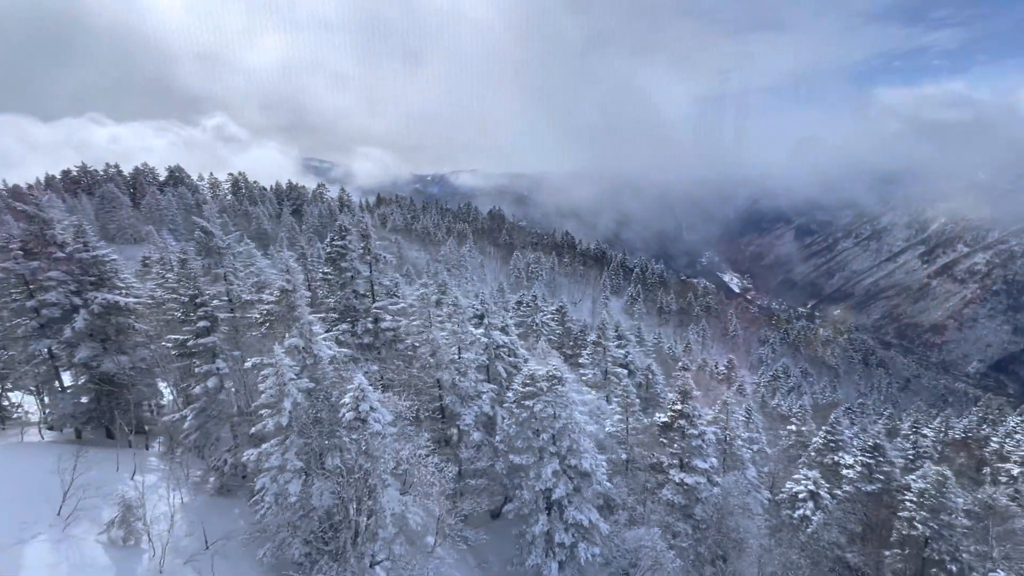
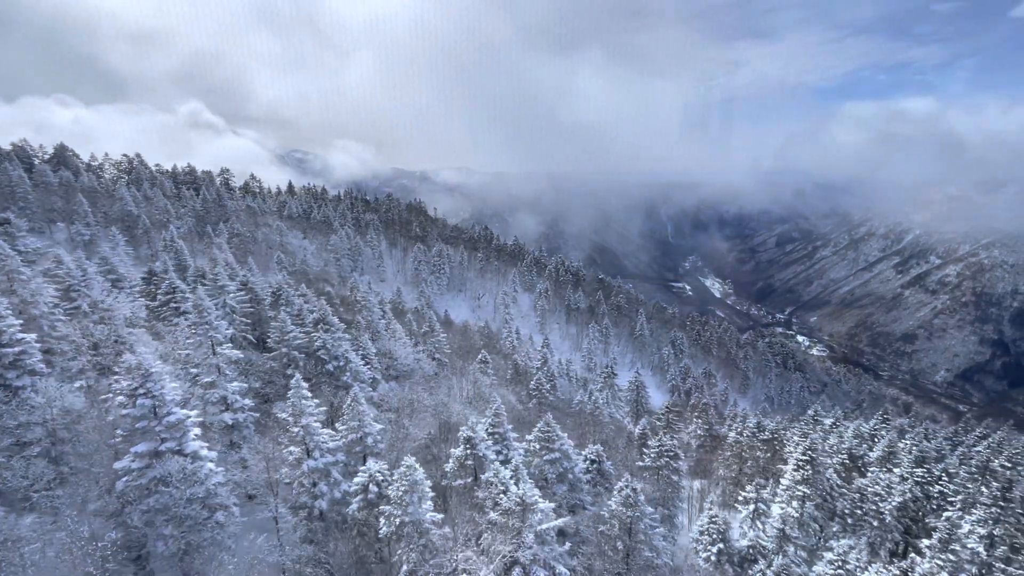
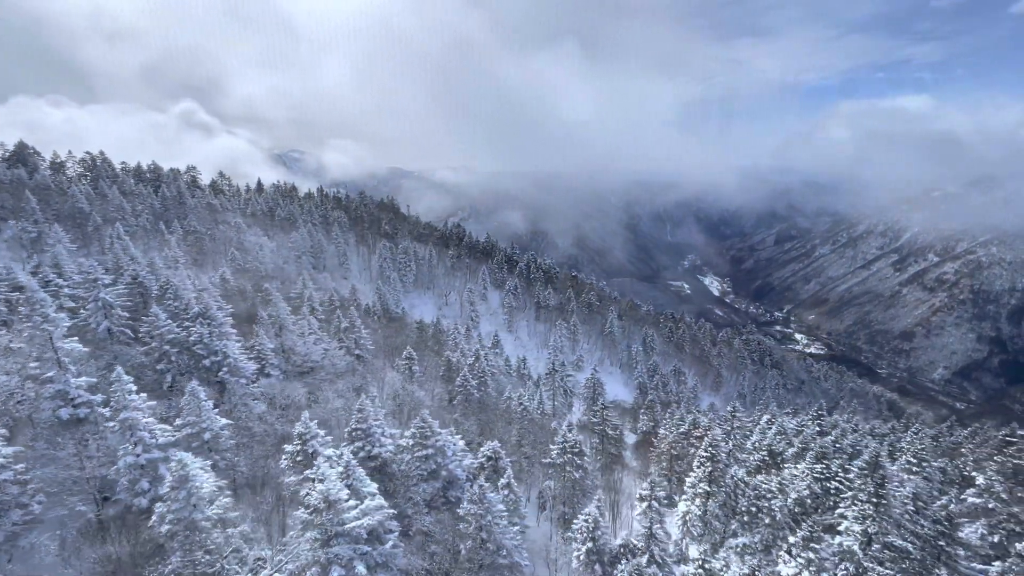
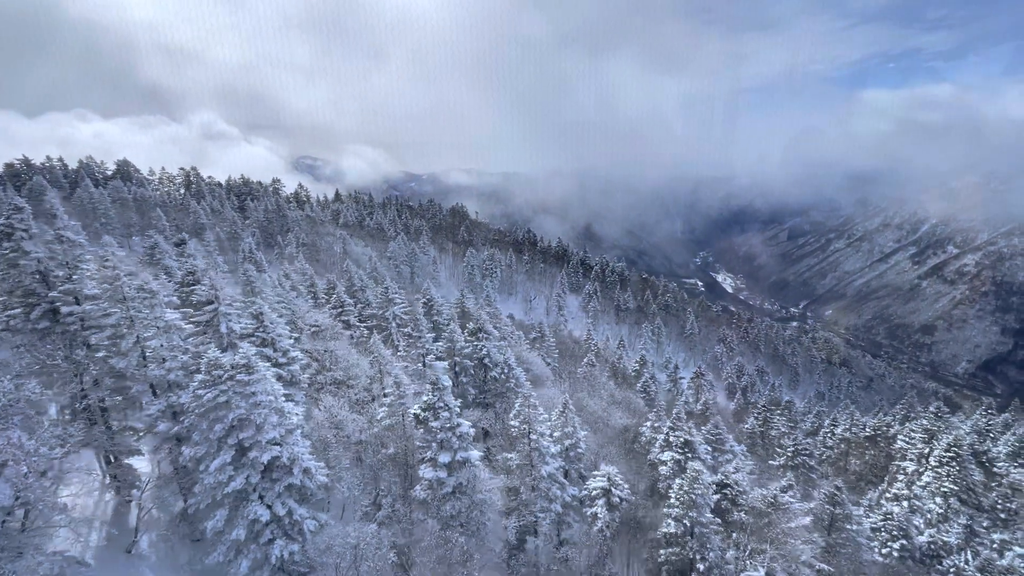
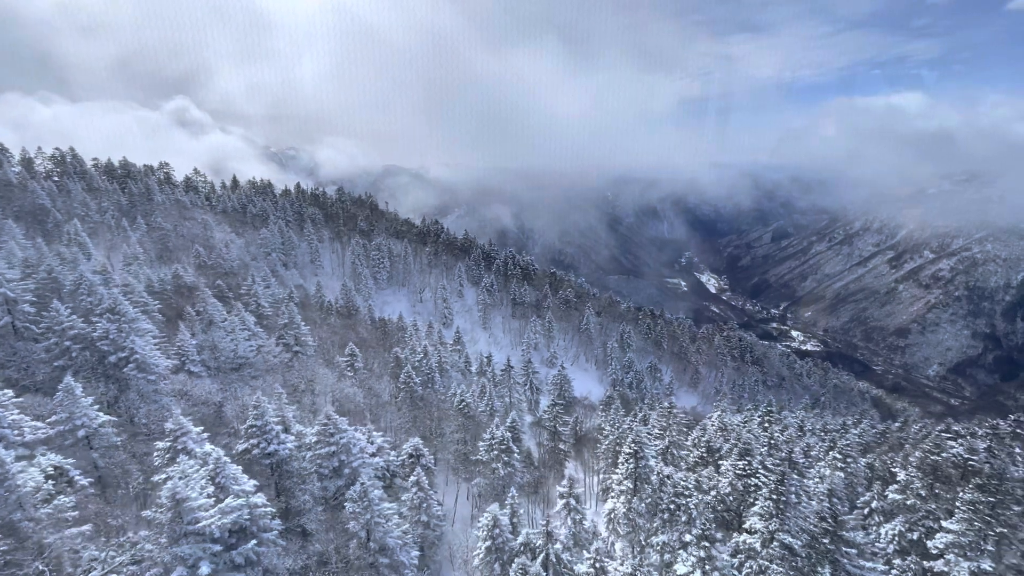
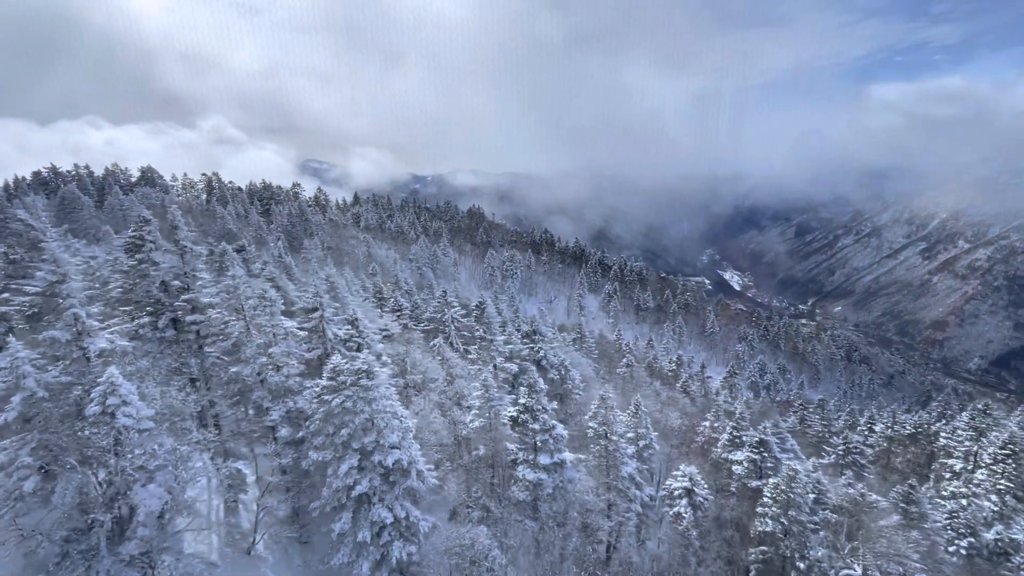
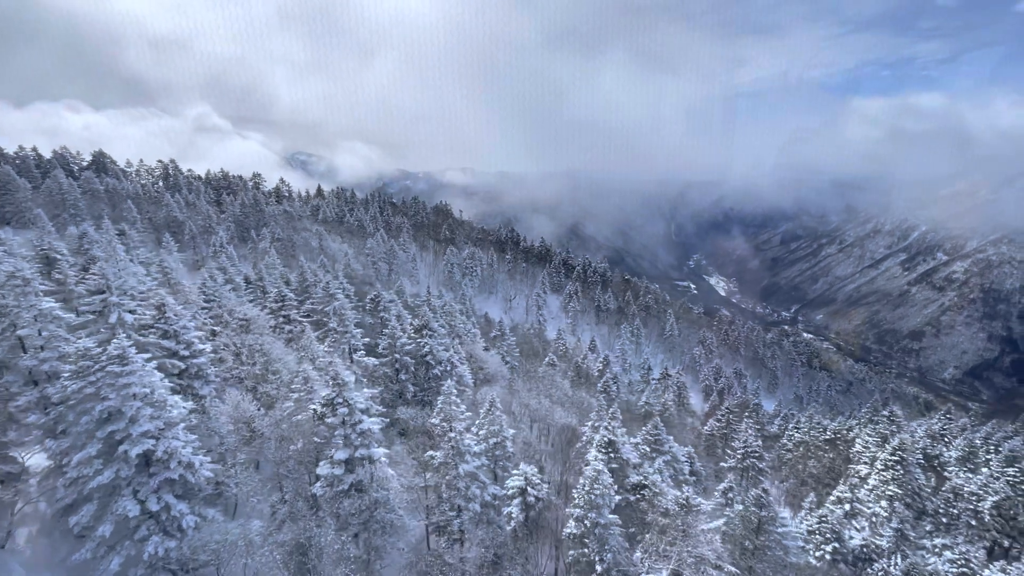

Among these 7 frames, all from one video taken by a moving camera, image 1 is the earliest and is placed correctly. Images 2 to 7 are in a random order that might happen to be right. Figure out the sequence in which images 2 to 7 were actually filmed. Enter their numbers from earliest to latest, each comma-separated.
6, 4, 7, 2, 3, 5
